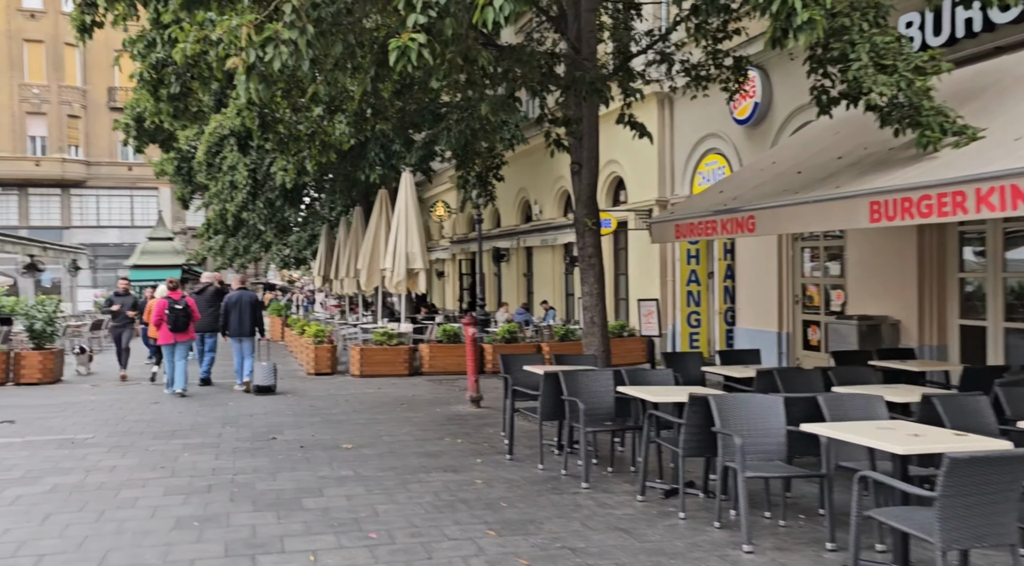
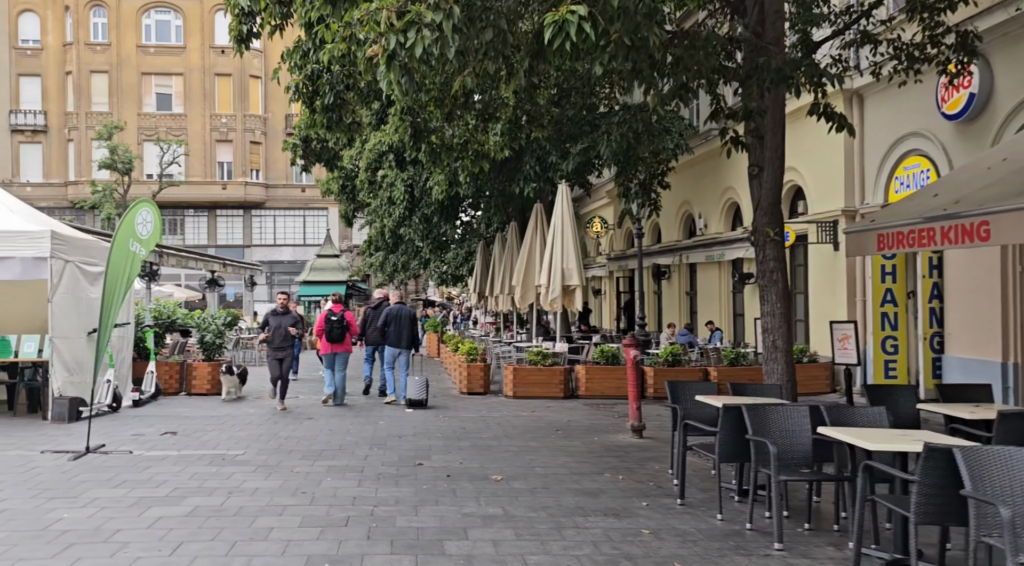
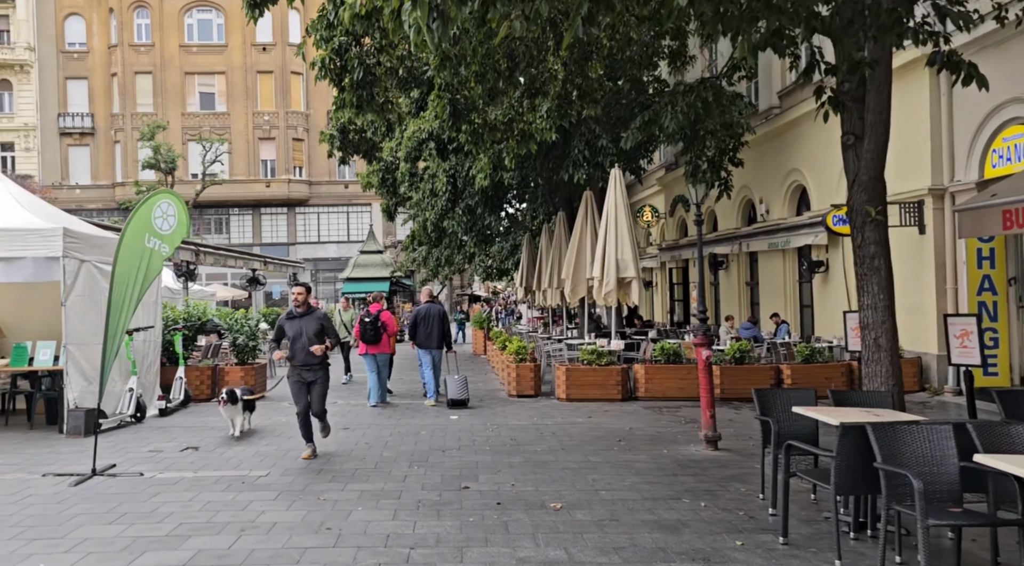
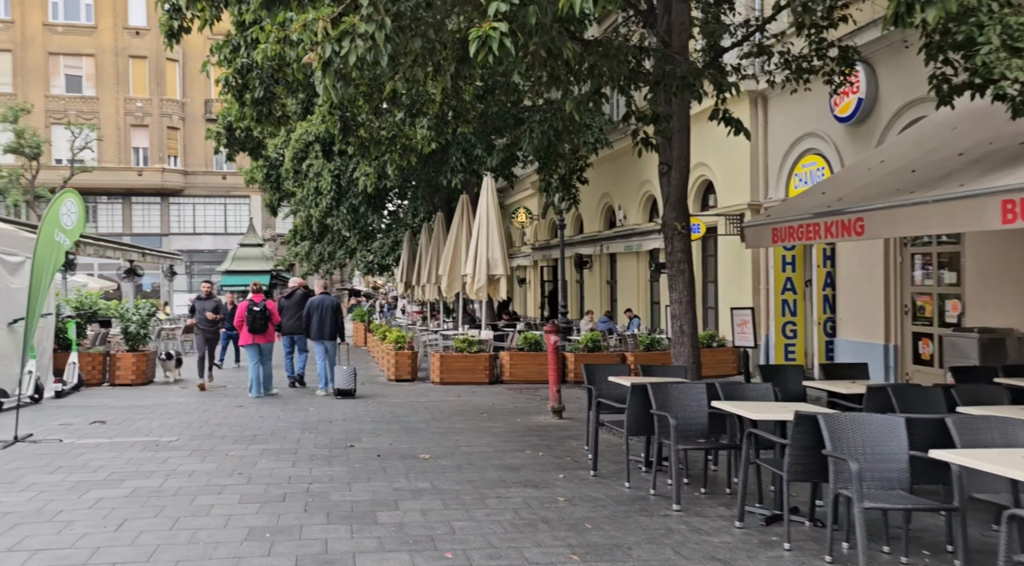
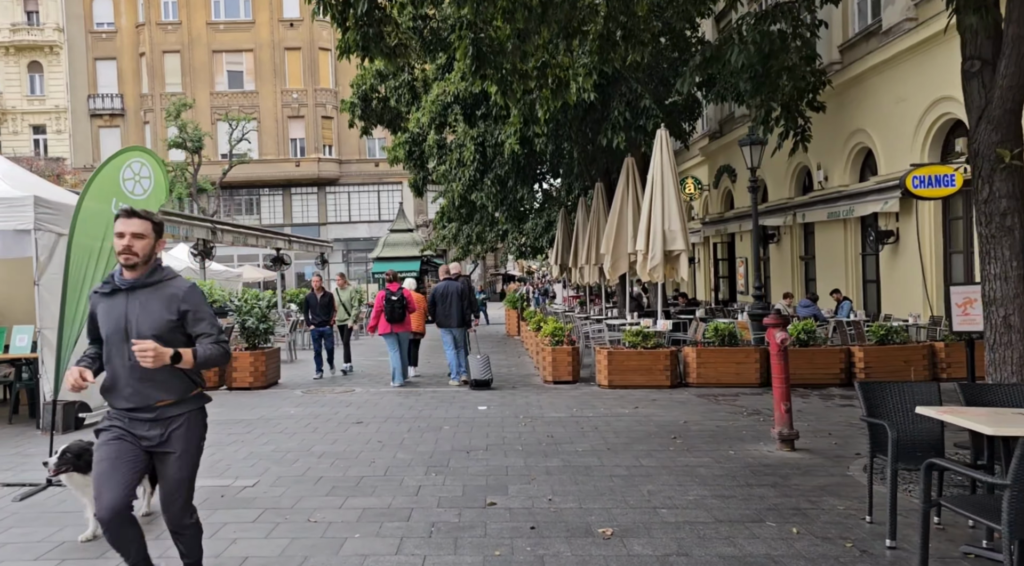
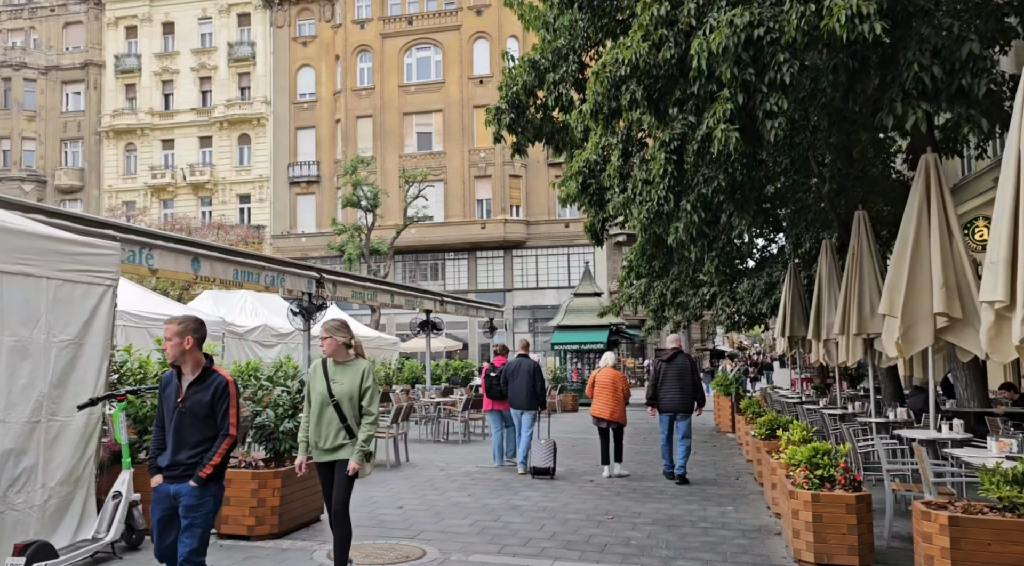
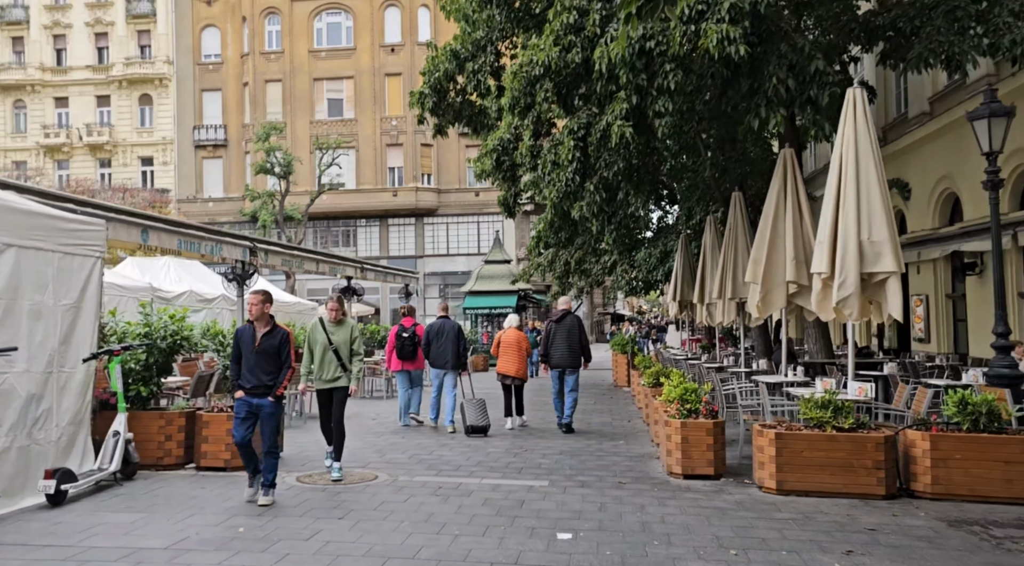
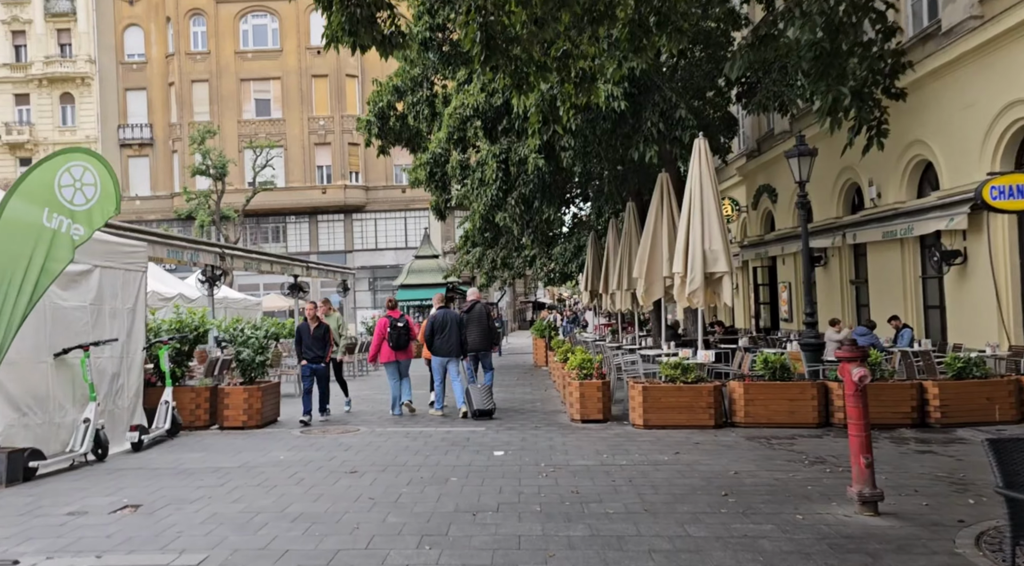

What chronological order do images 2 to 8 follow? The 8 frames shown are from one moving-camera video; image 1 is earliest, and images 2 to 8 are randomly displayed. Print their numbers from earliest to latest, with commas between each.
4, 2, 3, 5, 8, 7, 6
